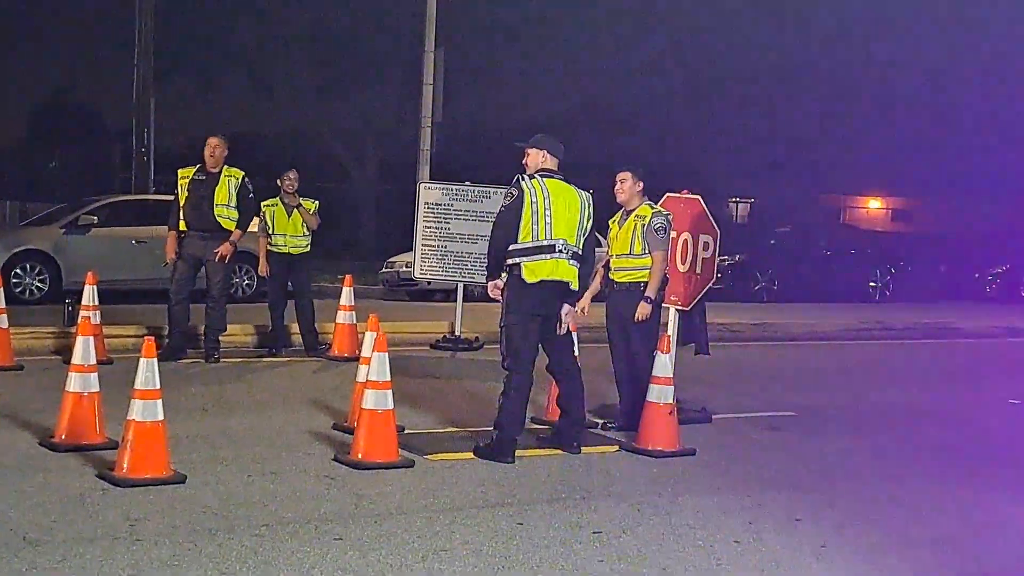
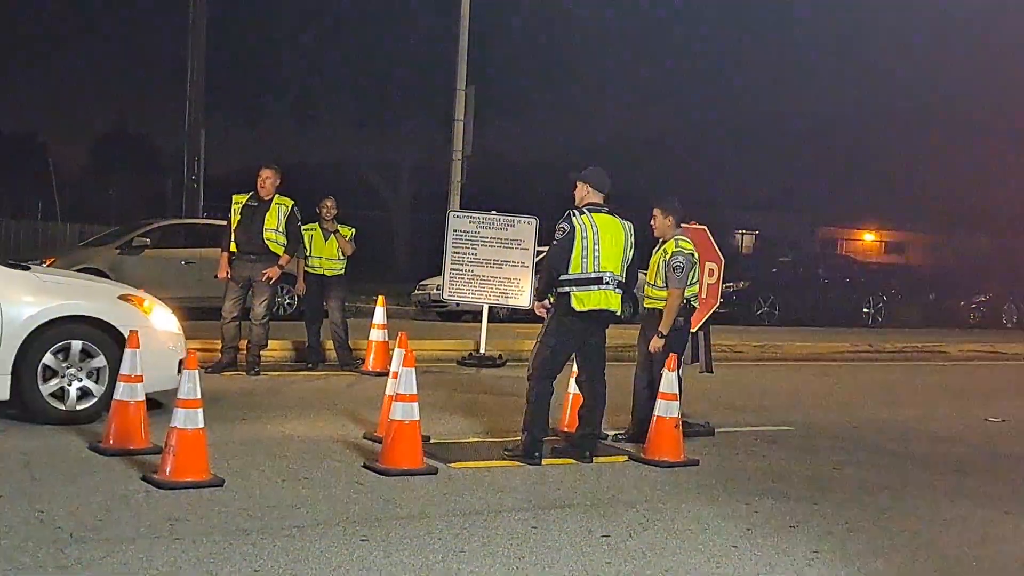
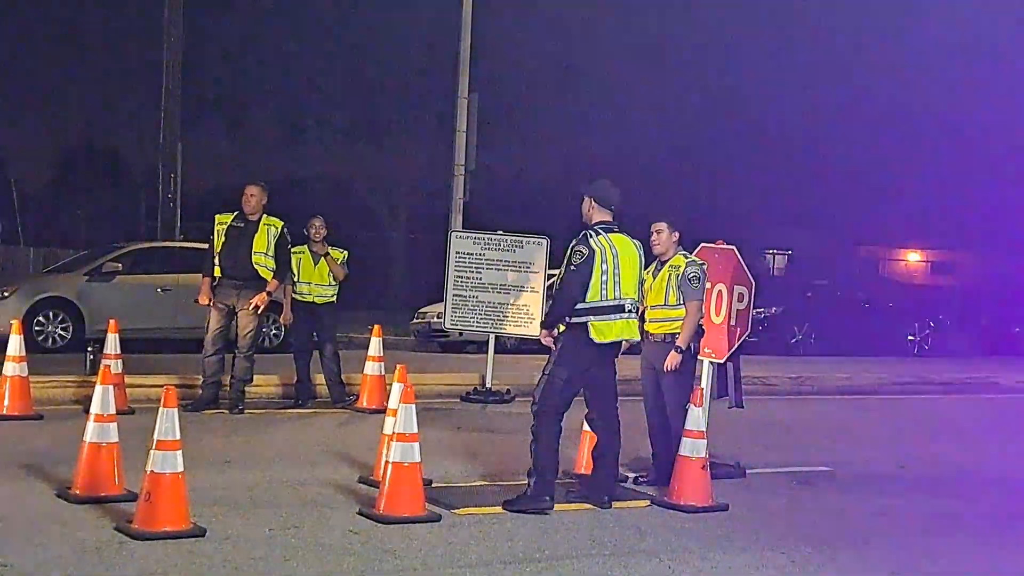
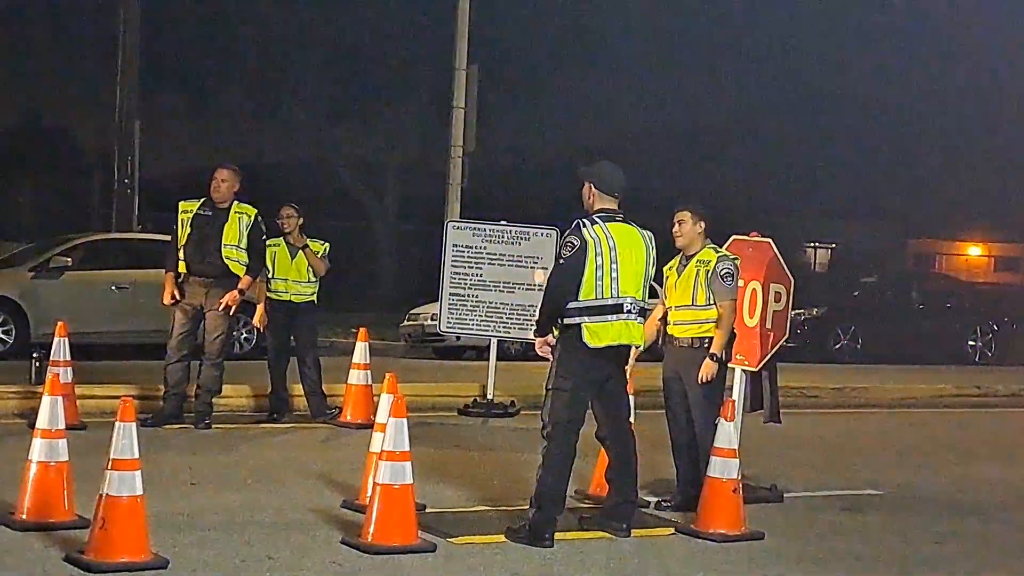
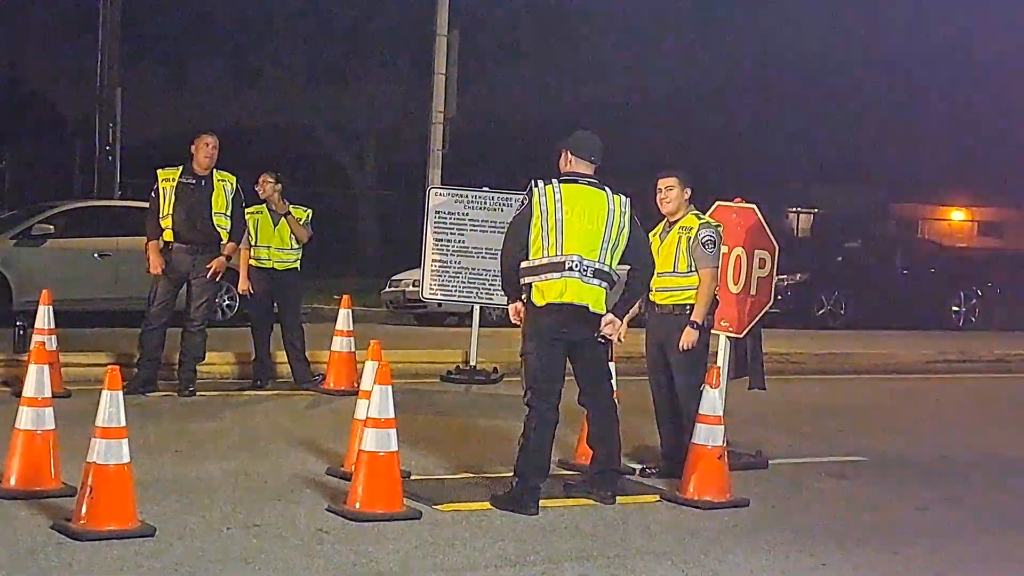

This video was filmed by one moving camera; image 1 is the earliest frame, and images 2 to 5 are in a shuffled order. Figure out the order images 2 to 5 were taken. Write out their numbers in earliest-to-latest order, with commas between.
5, 4, 3, 2
